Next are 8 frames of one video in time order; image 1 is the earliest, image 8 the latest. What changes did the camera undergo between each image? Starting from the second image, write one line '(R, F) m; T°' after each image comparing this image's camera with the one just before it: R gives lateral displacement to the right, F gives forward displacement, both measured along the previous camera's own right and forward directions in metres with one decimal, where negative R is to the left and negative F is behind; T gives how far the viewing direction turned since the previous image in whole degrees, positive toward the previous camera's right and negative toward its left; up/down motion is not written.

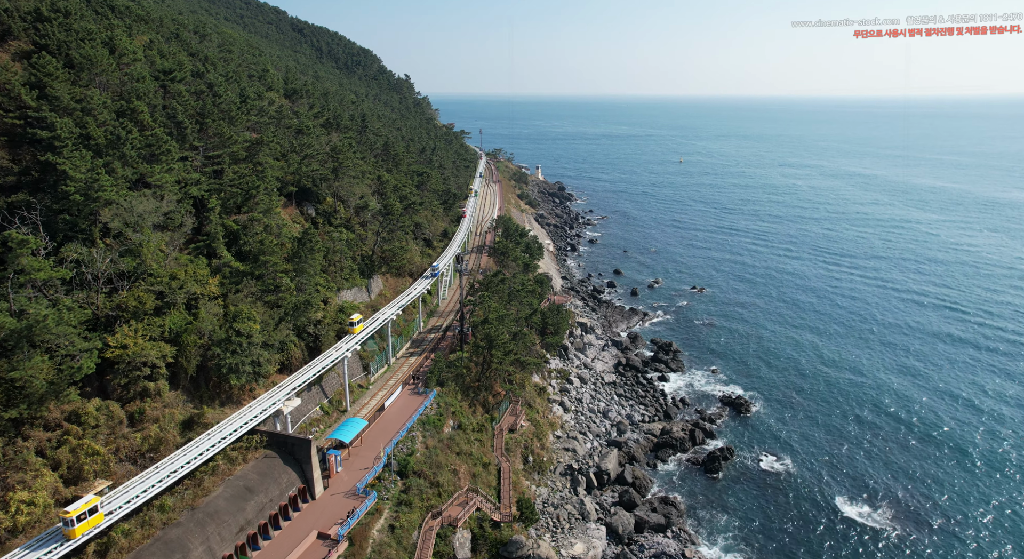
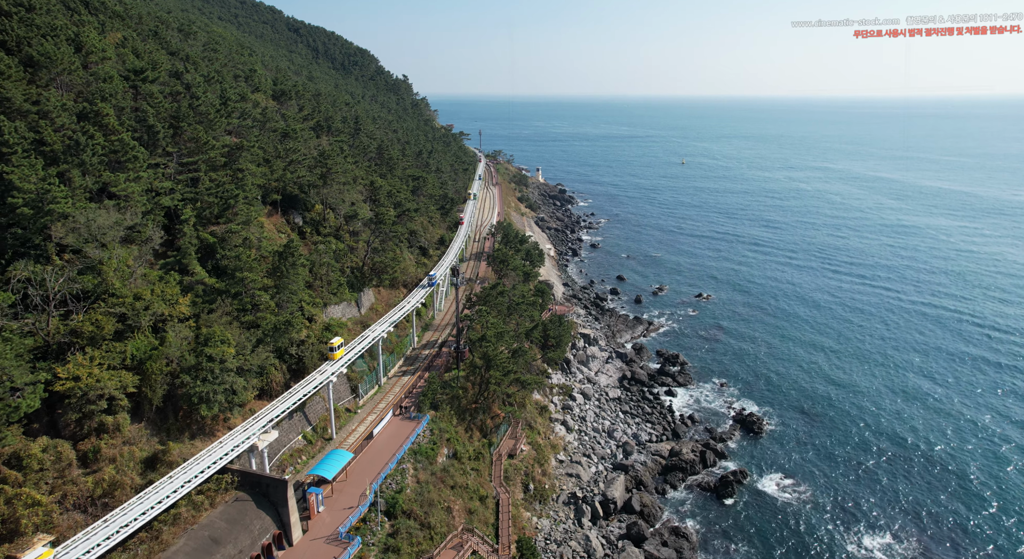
(0.0, +2.9) m; 0°
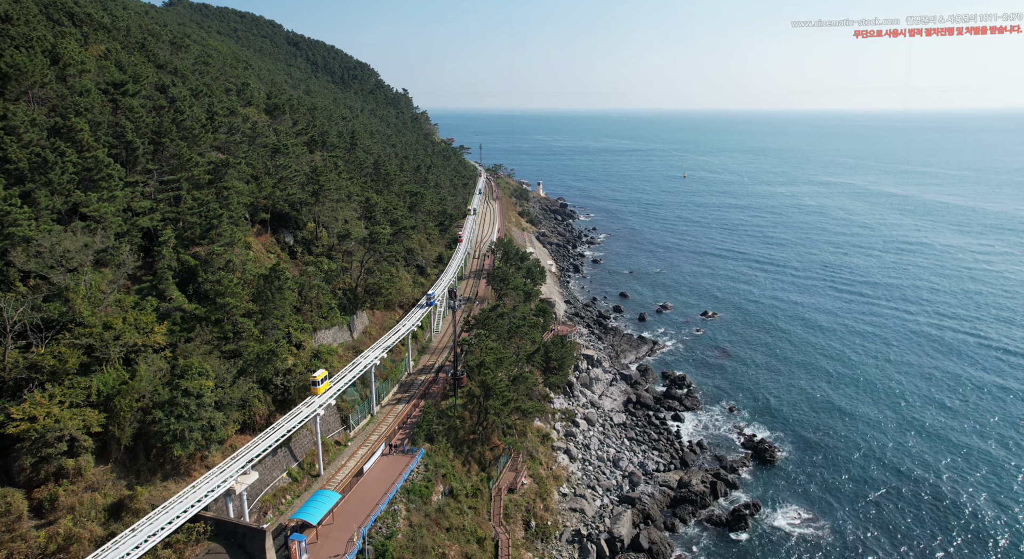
(0.0, +2.1) m; 0°
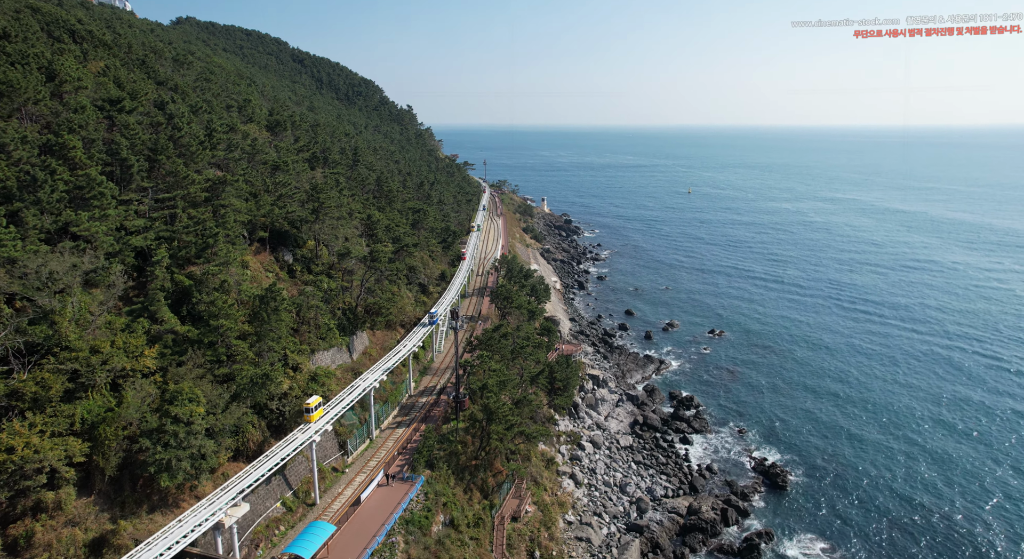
(0.0, +1.1) m; 0°
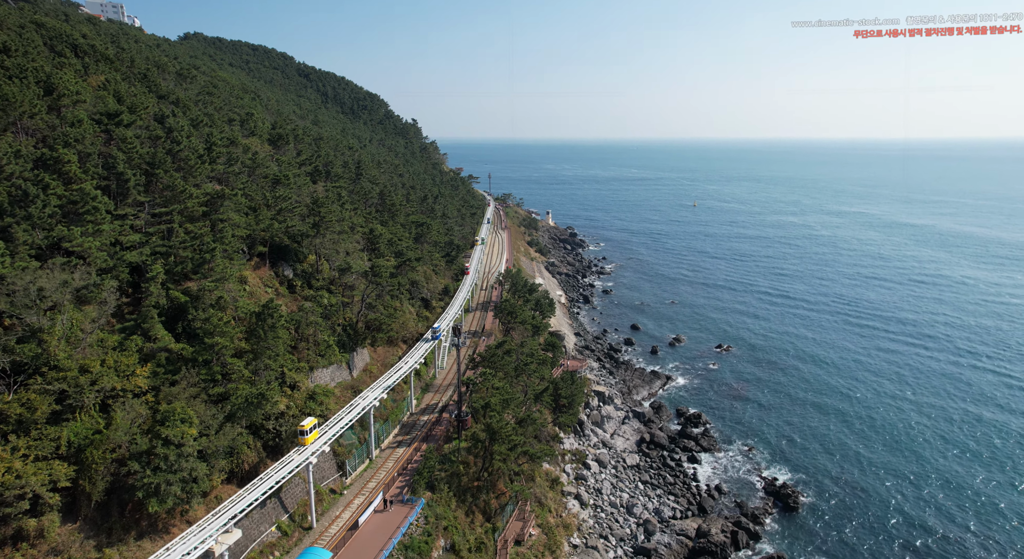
(+0.1, +0.8) m; 0°
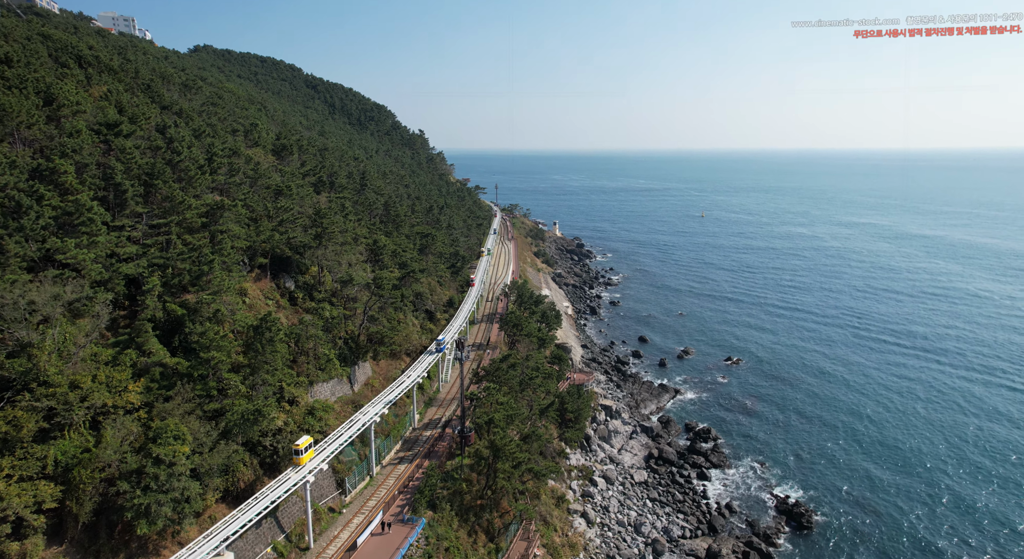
(+0.2, +0.8) m; -1°
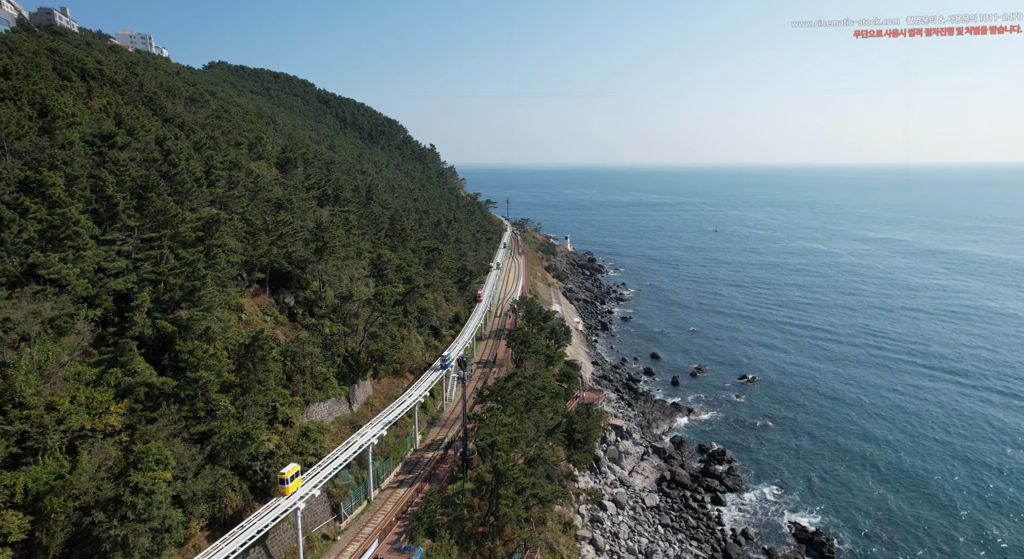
(+0.5, +1.4) m; -1°
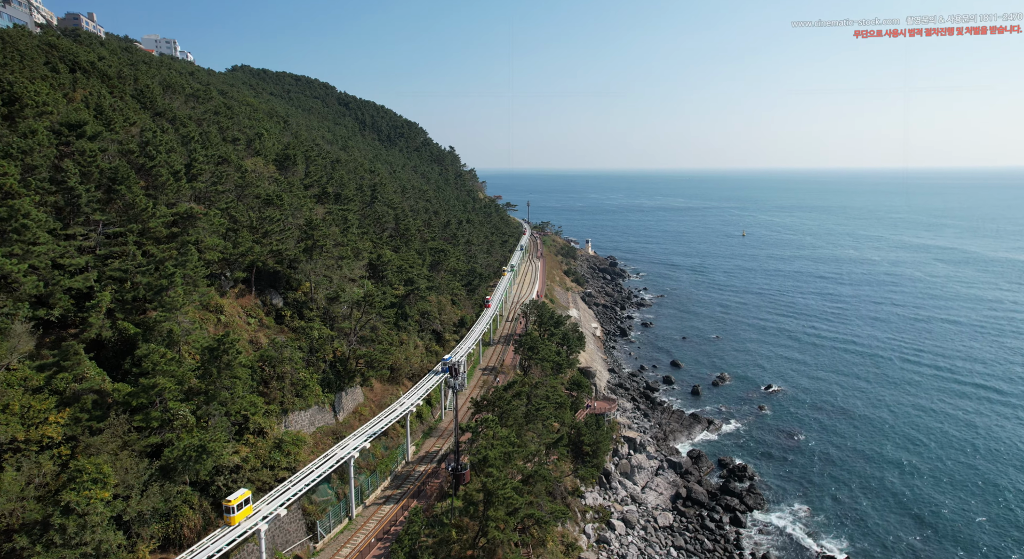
(+1.6, +2.8) m; -2°
